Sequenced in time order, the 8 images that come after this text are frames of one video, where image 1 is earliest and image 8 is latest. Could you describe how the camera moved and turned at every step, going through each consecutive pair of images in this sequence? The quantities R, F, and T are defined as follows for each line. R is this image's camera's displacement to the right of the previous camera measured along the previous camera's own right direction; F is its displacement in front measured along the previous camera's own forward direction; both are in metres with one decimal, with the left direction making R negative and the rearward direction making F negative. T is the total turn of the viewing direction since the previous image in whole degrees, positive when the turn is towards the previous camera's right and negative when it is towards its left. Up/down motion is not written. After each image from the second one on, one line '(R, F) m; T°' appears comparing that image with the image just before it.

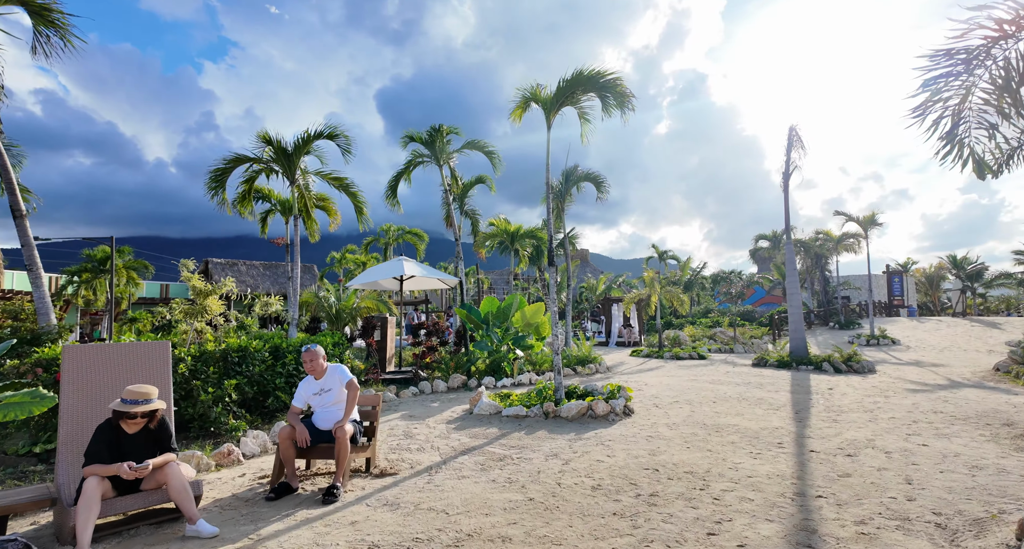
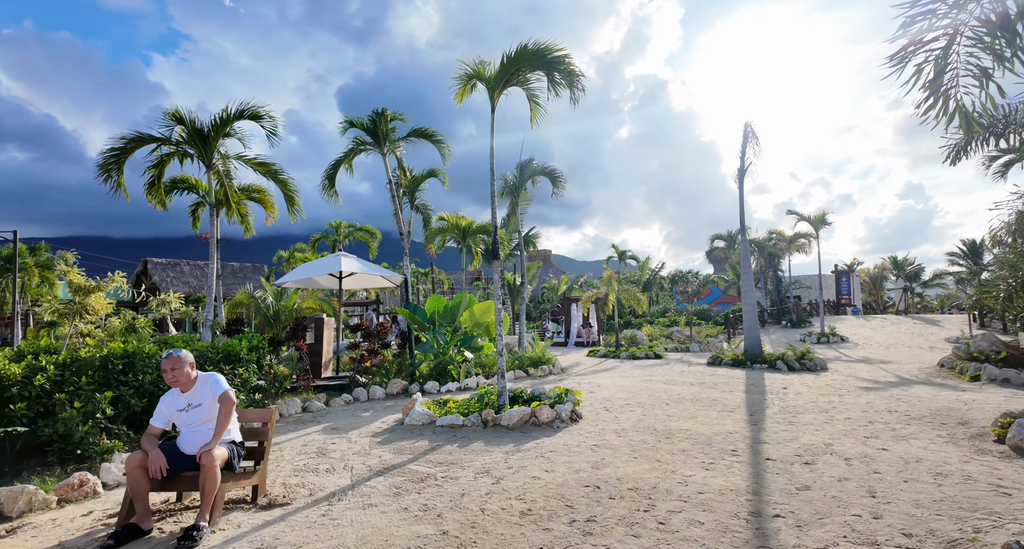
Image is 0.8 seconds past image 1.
(+0.4, +0.7) m; +4°
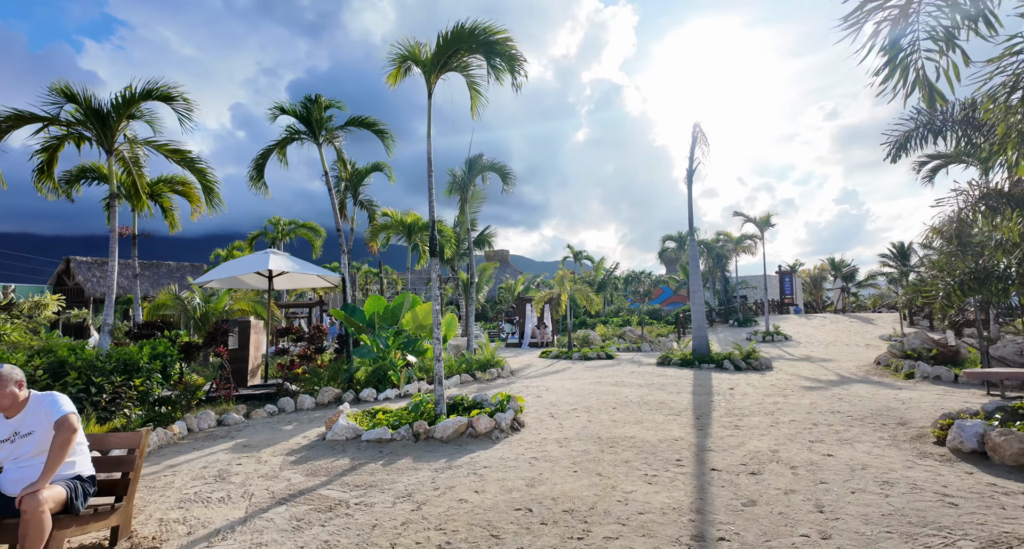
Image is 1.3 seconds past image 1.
(+0.3, +0.5) m; +5°
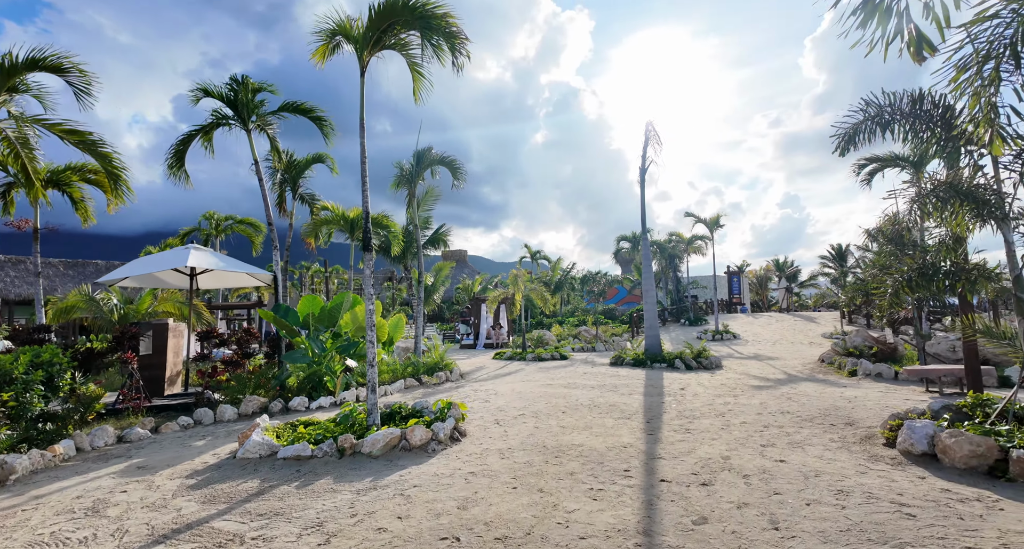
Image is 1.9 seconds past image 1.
(+0.3, +0.5) m; +5°
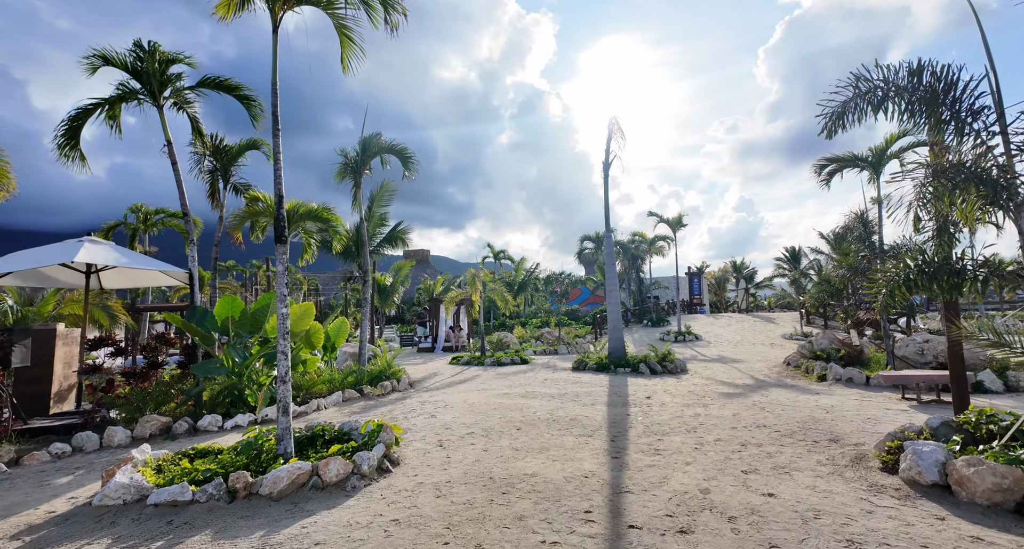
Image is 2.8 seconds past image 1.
(+0.3, +0.9) m; +4°
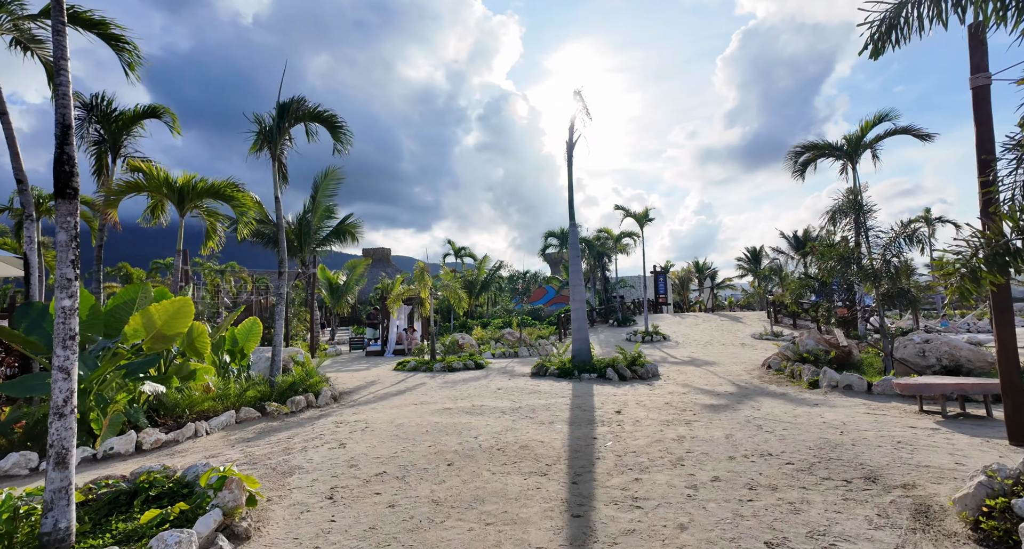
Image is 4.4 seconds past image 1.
(+0.4, +1.7) m; +4°
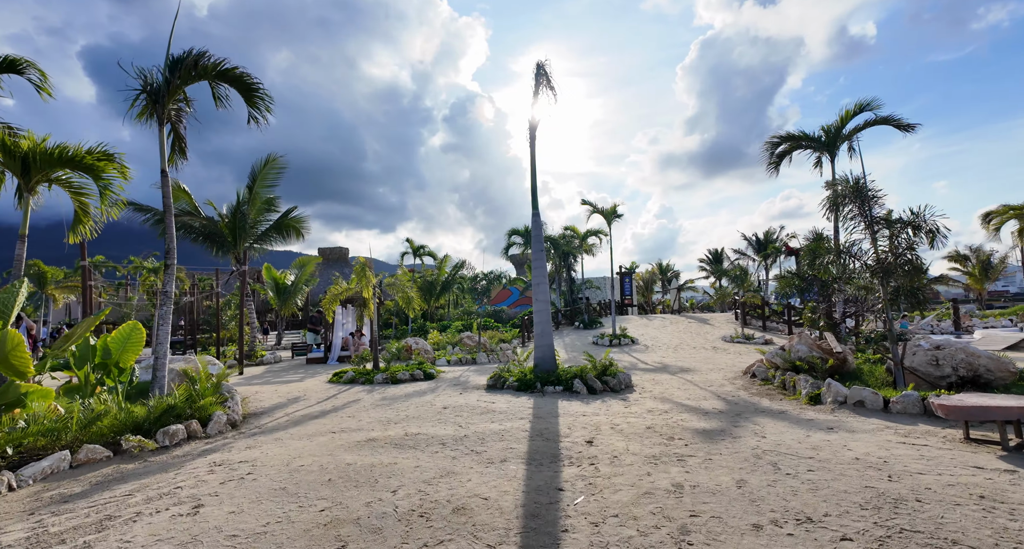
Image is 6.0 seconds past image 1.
(+0.3, +1.6) m; +4°
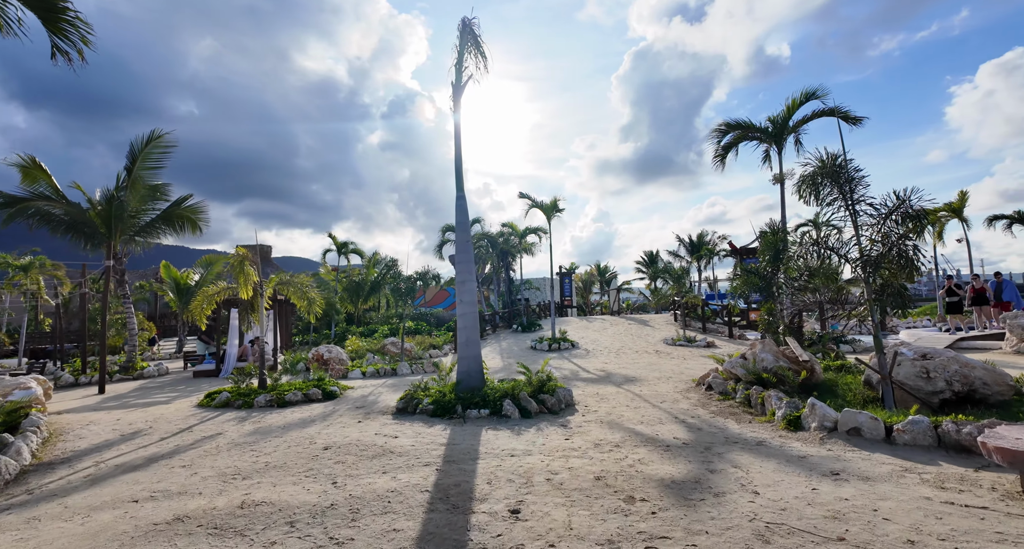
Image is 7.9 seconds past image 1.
(+0.4, +1.8) m; +7°
